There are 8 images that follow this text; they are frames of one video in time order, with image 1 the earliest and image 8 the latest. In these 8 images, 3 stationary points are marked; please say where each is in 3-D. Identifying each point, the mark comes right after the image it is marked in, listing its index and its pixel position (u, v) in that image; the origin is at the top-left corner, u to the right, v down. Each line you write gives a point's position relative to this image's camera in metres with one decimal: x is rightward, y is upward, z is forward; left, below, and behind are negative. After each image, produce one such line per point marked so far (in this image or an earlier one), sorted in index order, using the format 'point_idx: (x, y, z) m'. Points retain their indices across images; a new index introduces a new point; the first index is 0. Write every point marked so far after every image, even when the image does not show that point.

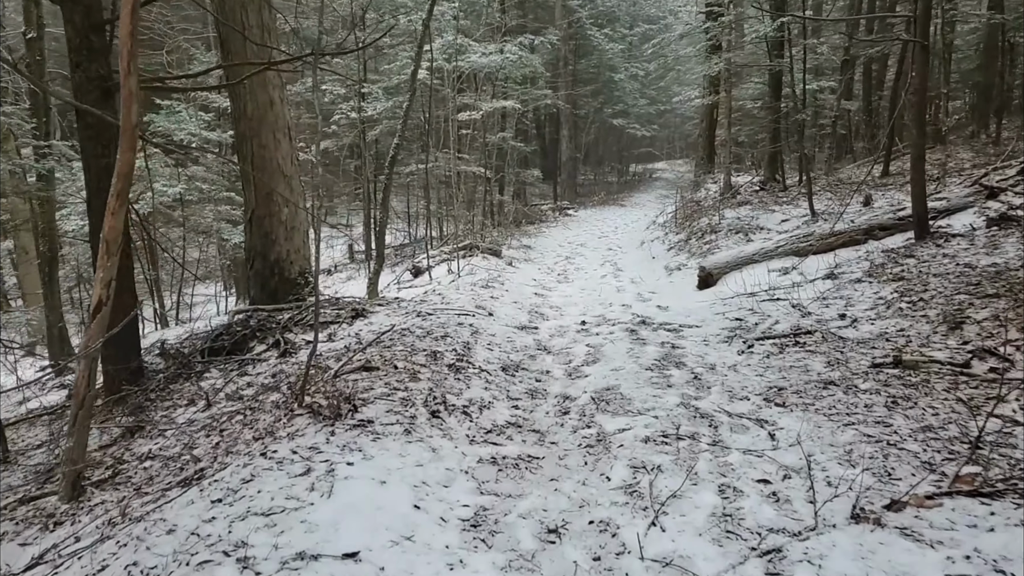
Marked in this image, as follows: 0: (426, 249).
0: (-1.7, +0.8, +12.8) m
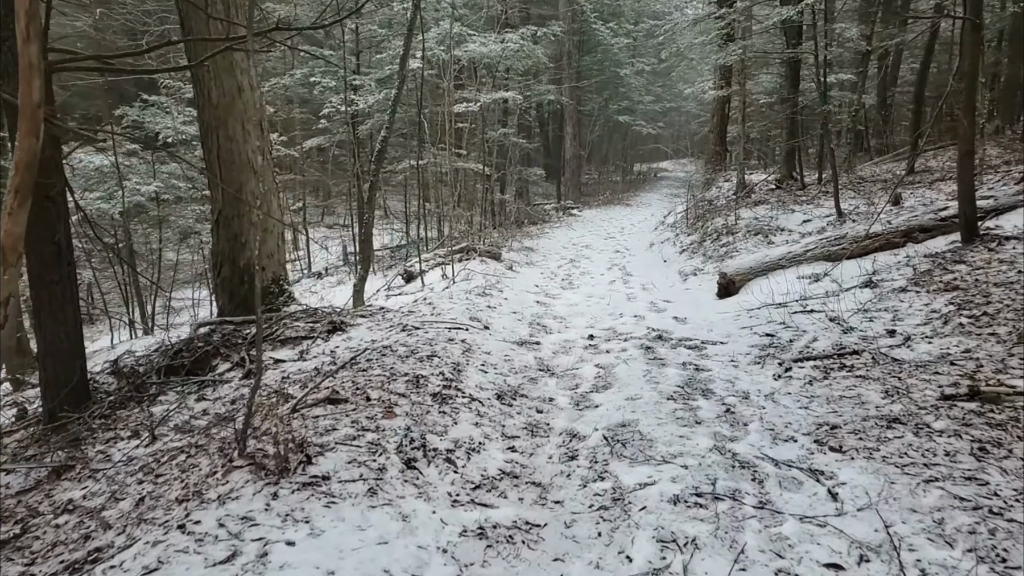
0: (-1.7, +0.7, +12.0) m
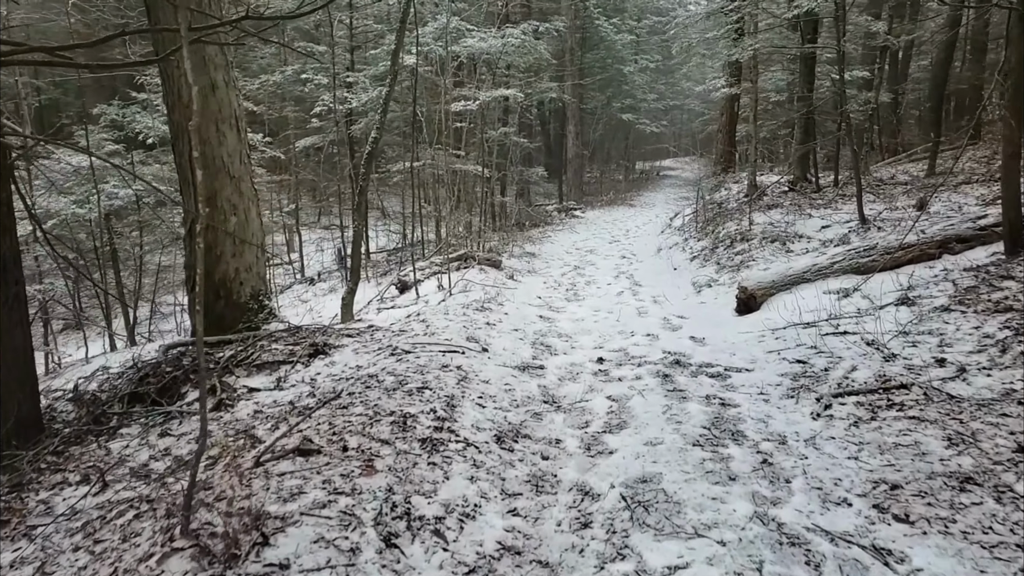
0: (-1.6, +0.5, +11.4) m
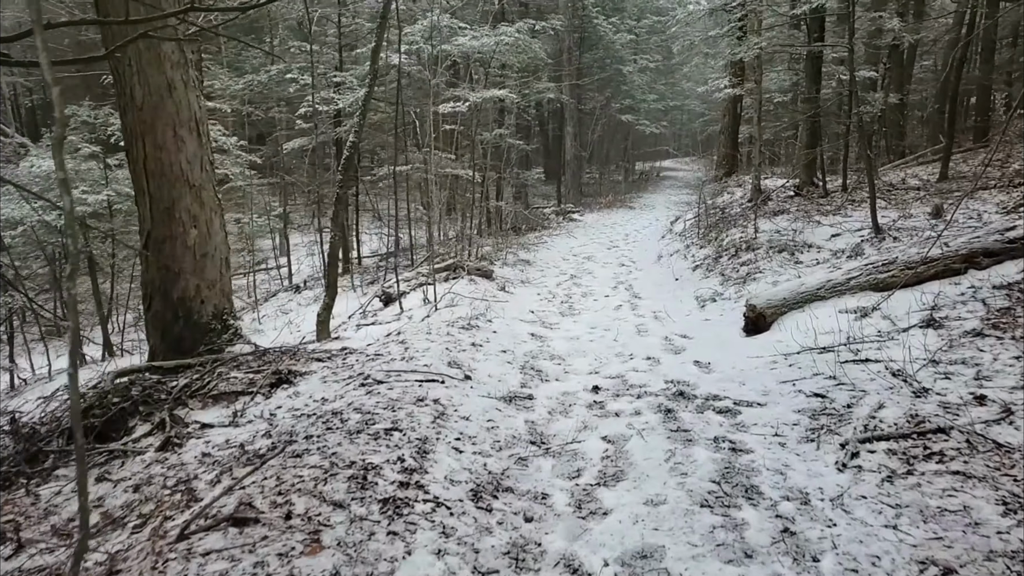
0: (-1.8, +0.3, +10.8) m
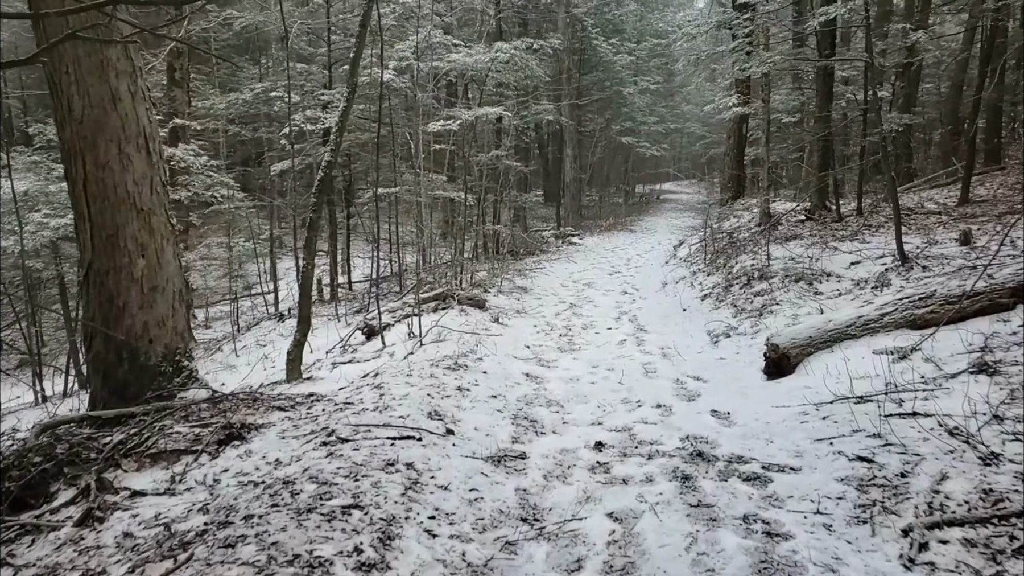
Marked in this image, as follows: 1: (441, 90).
0: (-1.8, -0.1, +10.1) m
1: (-1.4, +3.9, +12.7) m
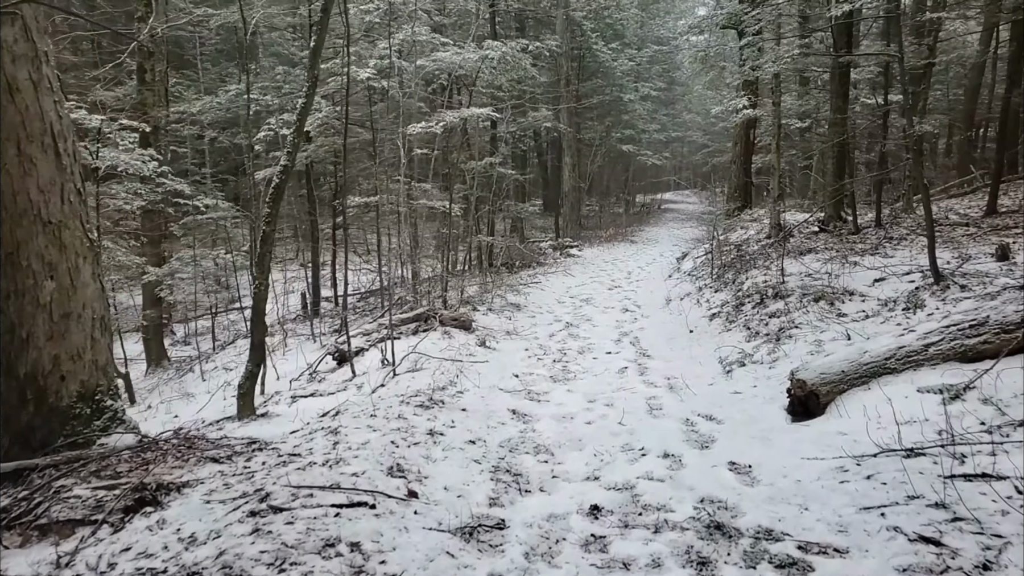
0: (-2.0, -0.4, +9.3) m
1: (-1.5, +3.6, +12.0) m
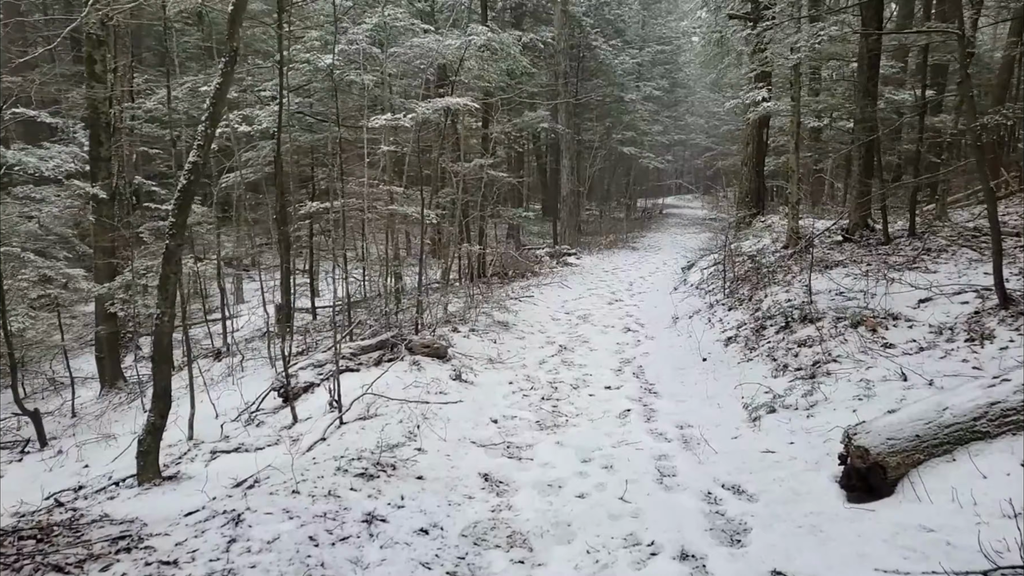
0: (-2.1, -0.6, +8.1) m
1: (-1.7, +3.3, +10.8) m
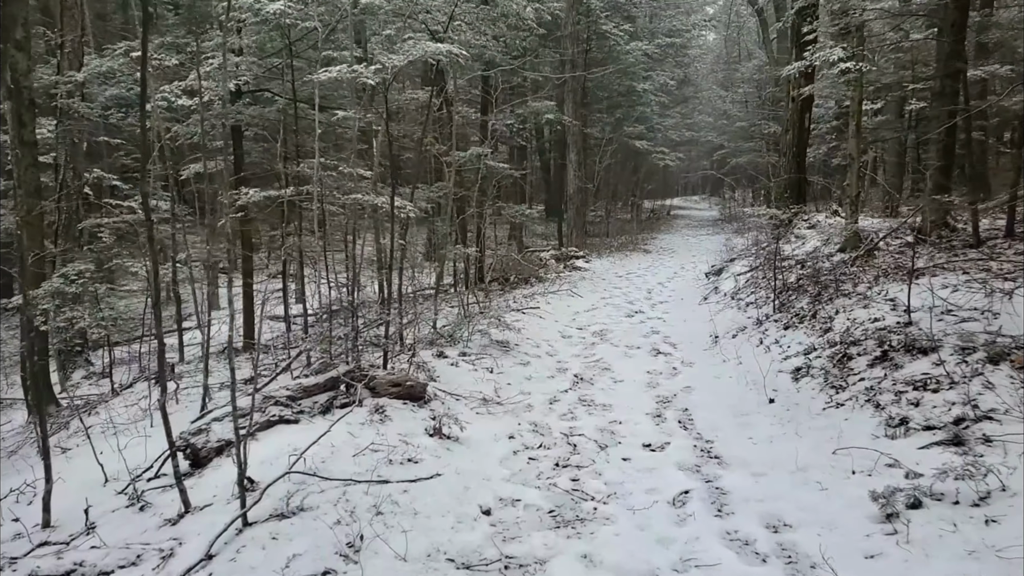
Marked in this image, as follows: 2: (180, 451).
0: (-2.1, -0.7, +6.4) m
1: (-1.6, +3.2, +9.0) m
2: (-2.1, -1.0, +4.1) m
